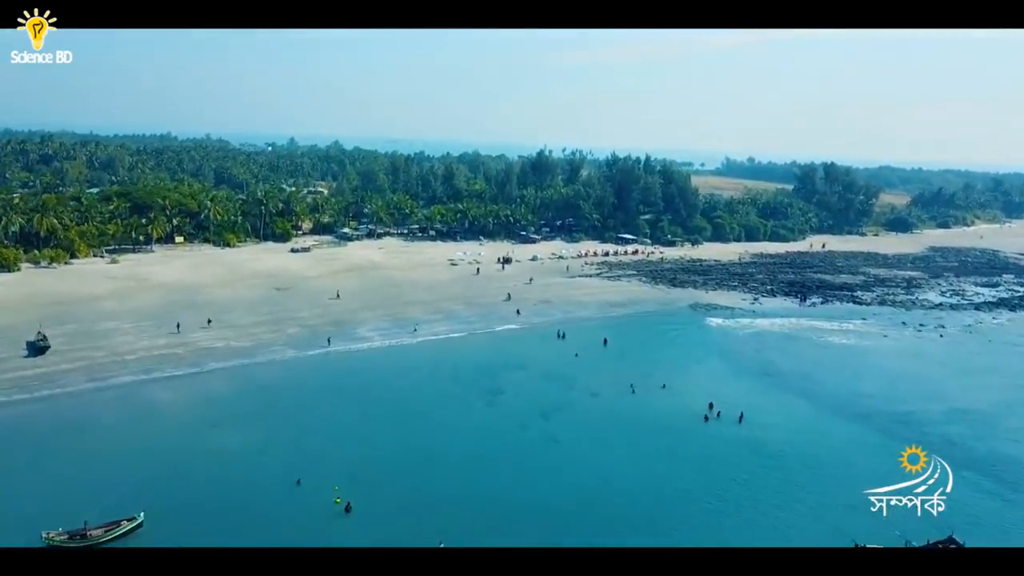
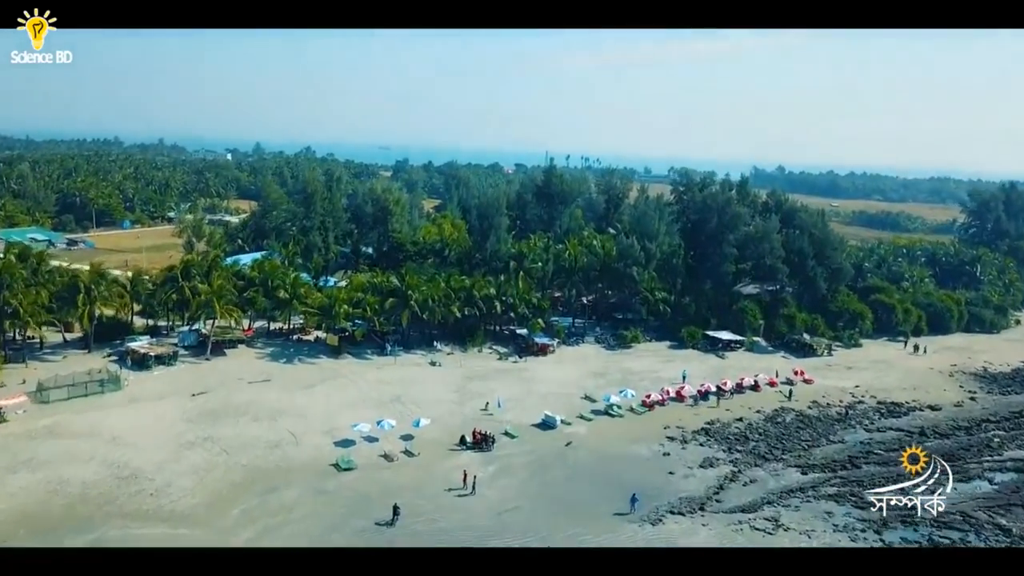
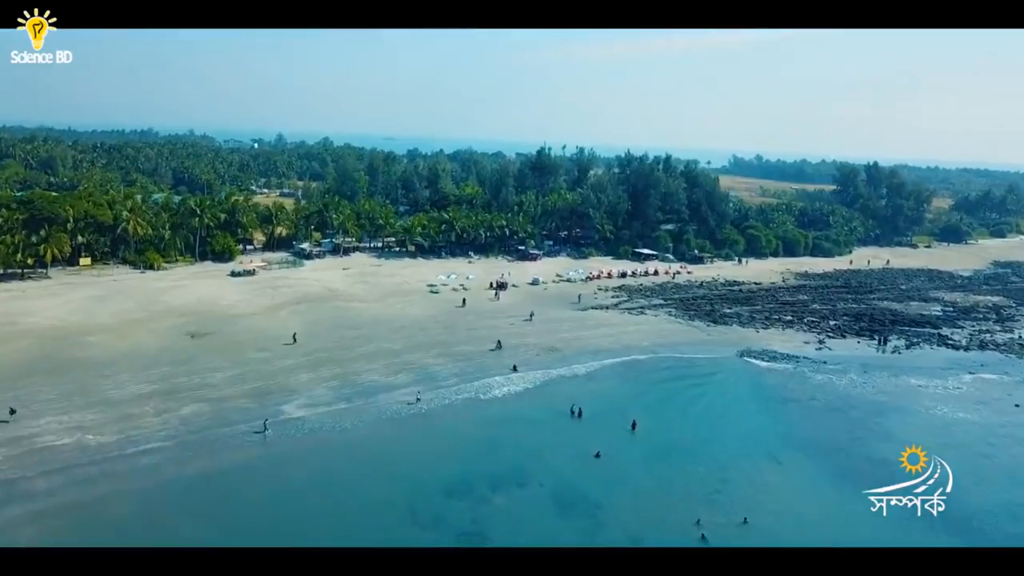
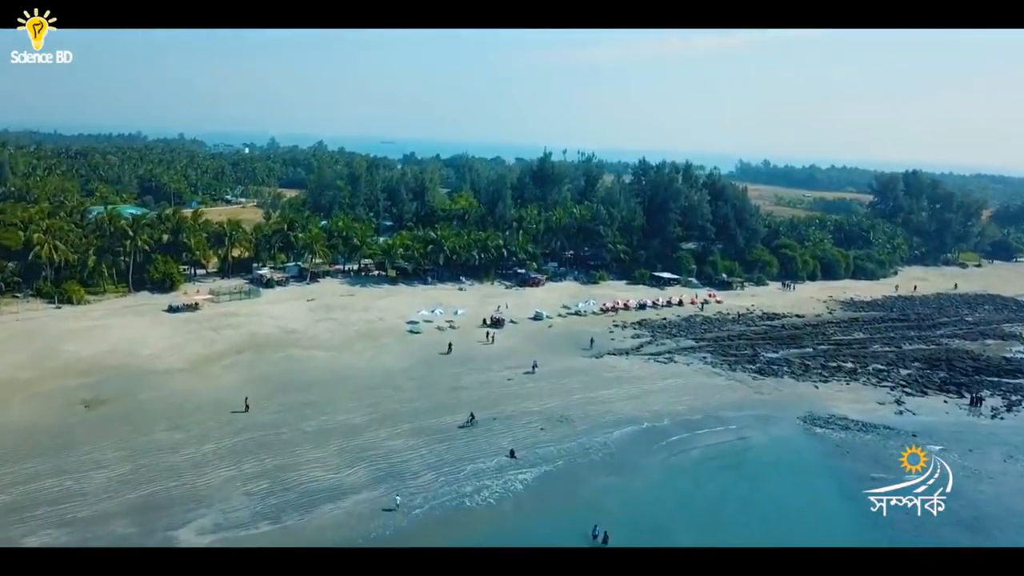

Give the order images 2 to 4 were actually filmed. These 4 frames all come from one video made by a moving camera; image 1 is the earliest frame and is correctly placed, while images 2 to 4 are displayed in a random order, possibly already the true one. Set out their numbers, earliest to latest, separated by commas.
3, 4, 2
